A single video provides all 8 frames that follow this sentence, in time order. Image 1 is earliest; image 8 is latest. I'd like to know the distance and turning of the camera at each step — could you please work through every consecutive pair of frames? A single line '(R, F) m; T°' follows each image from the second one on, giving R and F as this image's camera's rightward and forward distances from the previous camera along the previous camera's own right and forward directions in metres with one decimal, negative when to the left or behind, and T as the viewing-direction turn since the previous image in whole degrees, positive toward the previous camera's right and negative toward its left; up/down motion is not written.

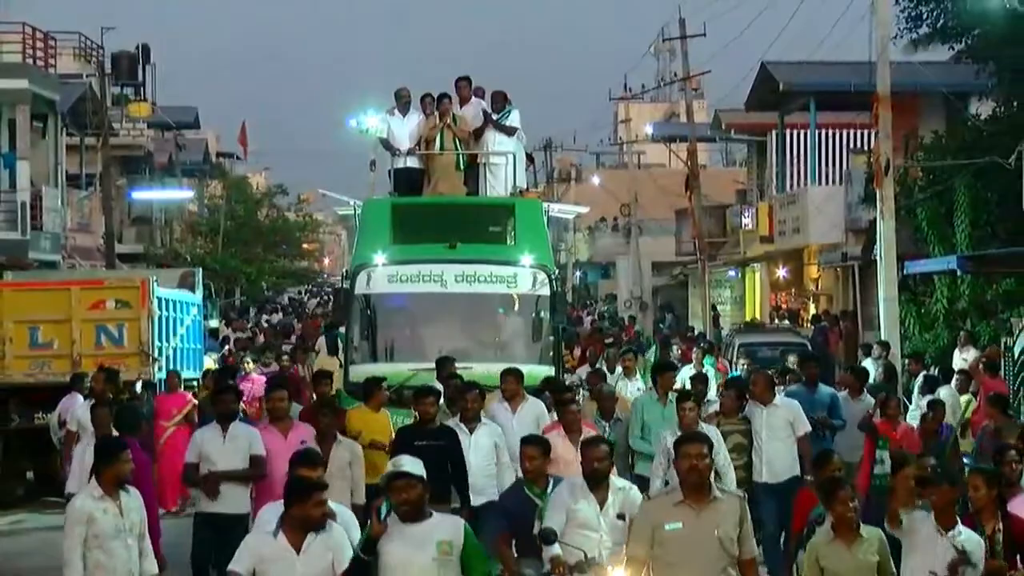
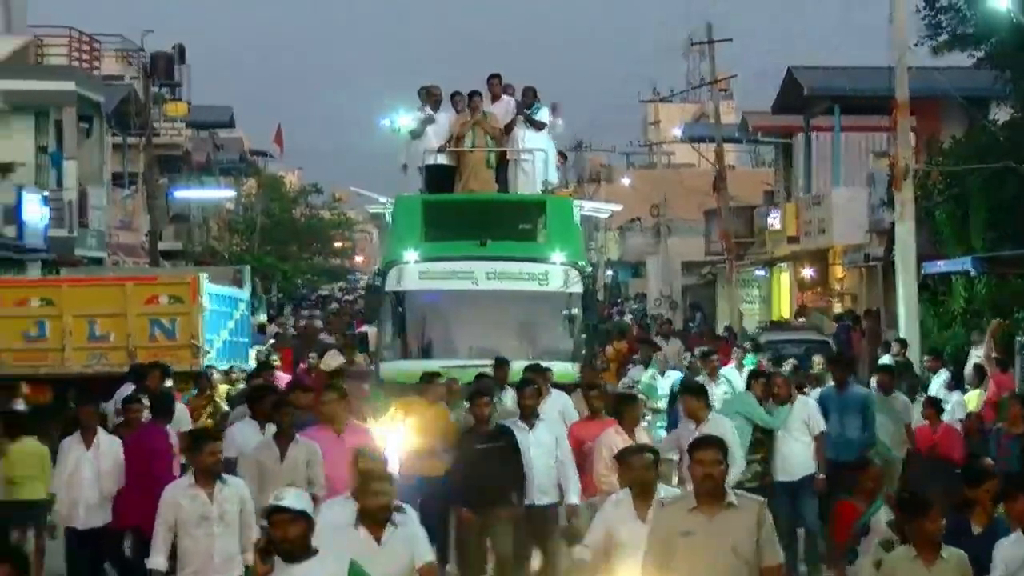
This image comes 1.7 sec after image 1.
(-0.1, -0.3) m; -1°
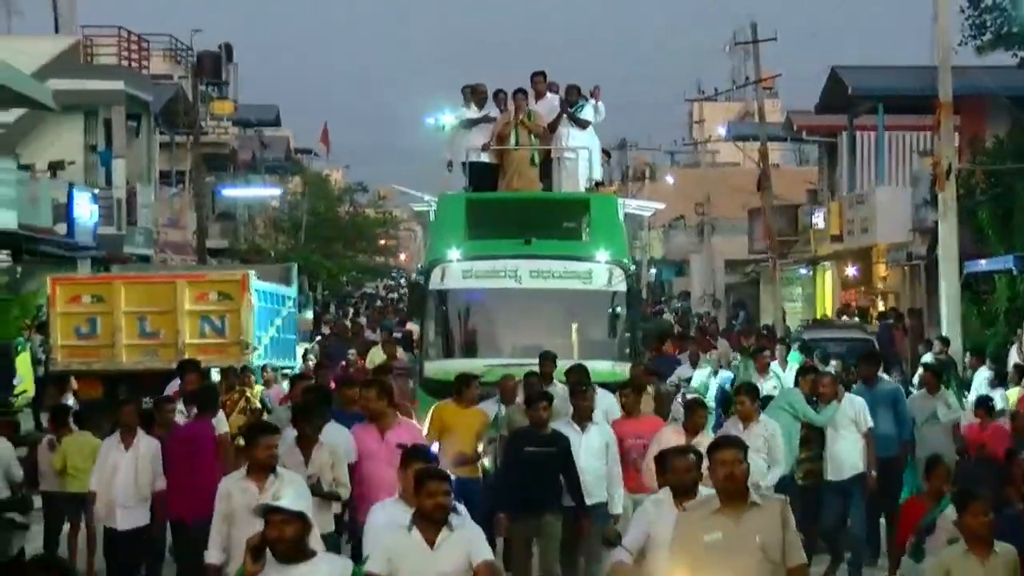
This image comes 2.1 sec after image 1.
(0.0, -0.1) m; -1°
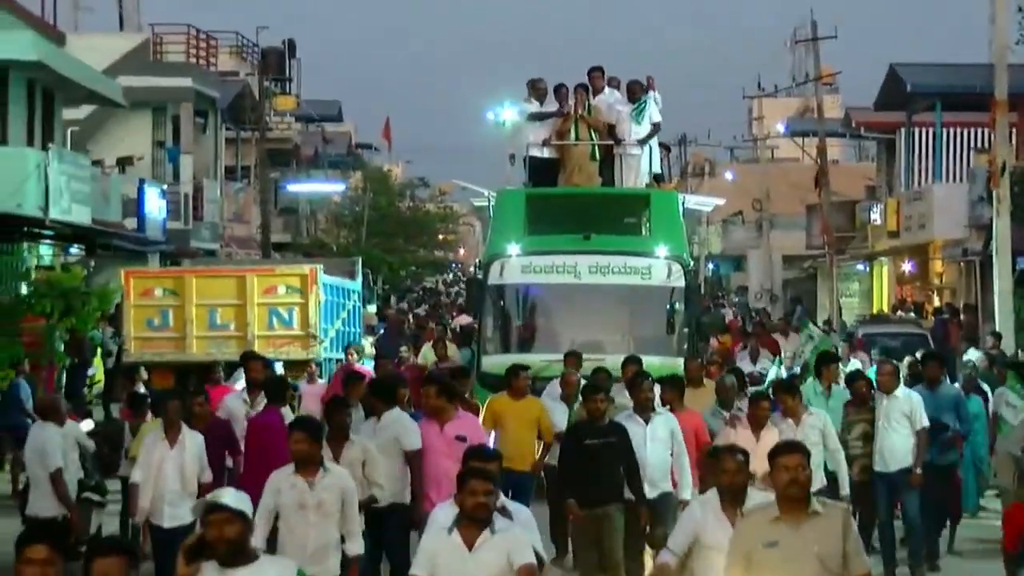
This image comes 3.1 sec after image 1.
(-0.1, -0.1) m; -2°
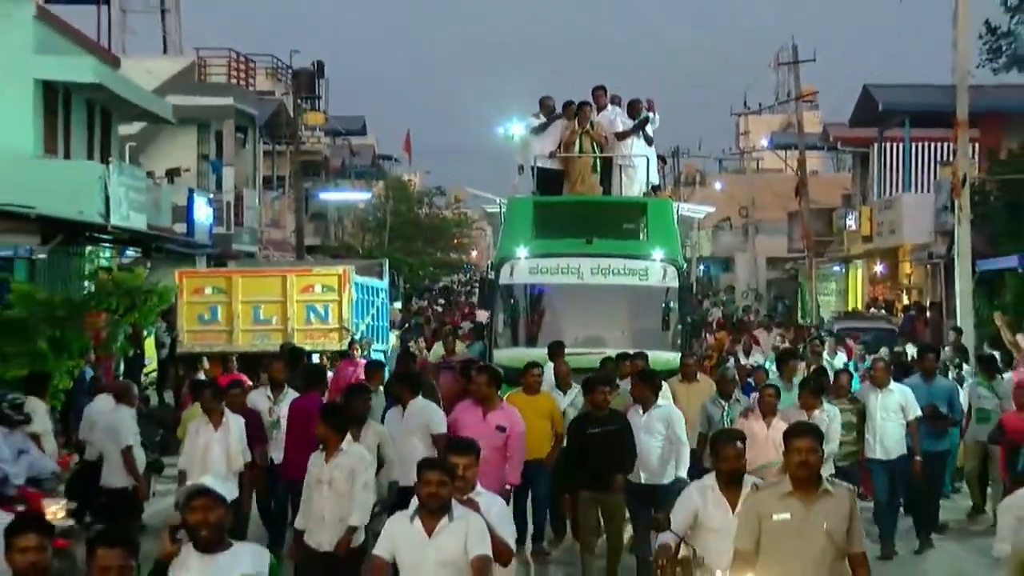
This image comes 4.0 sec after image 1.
(0.0, -1.1) m; 0°
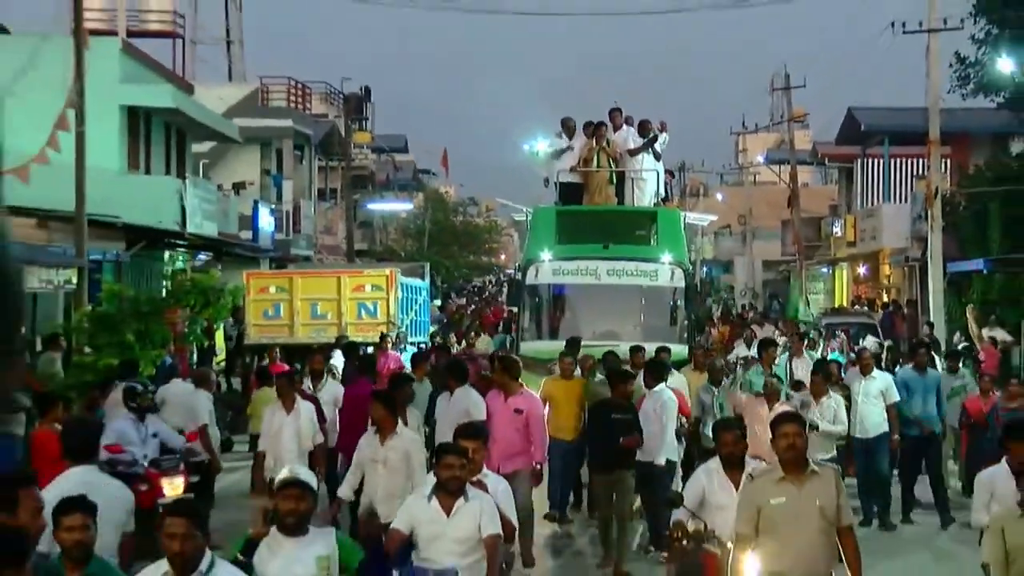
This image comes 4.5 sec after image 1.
(0.0, -1.5) m; -1°
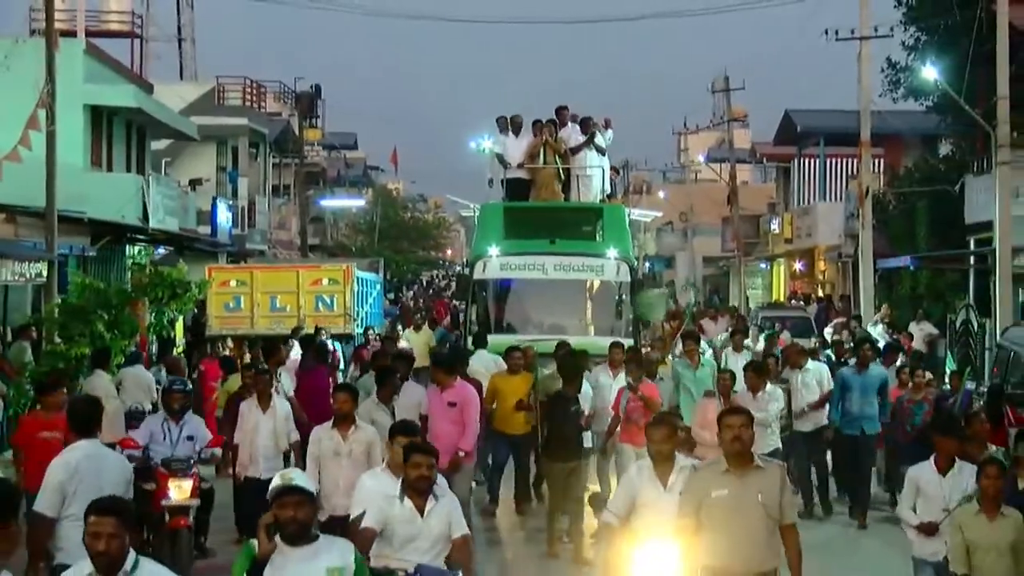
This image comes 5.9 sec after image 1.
(-0.1, -0.4) m; +2°
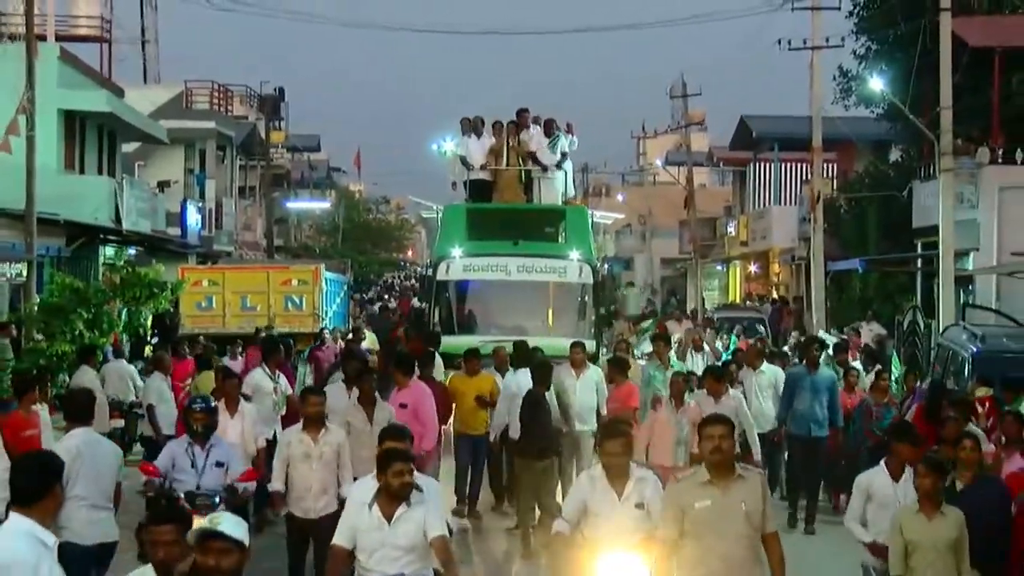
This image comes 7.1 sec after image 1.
(0.0, -0.3) m; +1°
